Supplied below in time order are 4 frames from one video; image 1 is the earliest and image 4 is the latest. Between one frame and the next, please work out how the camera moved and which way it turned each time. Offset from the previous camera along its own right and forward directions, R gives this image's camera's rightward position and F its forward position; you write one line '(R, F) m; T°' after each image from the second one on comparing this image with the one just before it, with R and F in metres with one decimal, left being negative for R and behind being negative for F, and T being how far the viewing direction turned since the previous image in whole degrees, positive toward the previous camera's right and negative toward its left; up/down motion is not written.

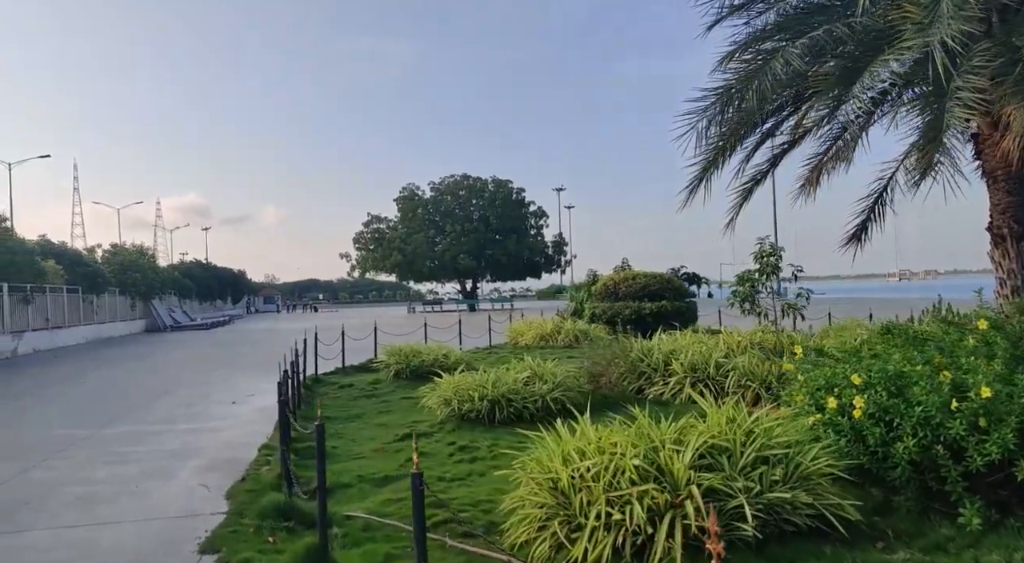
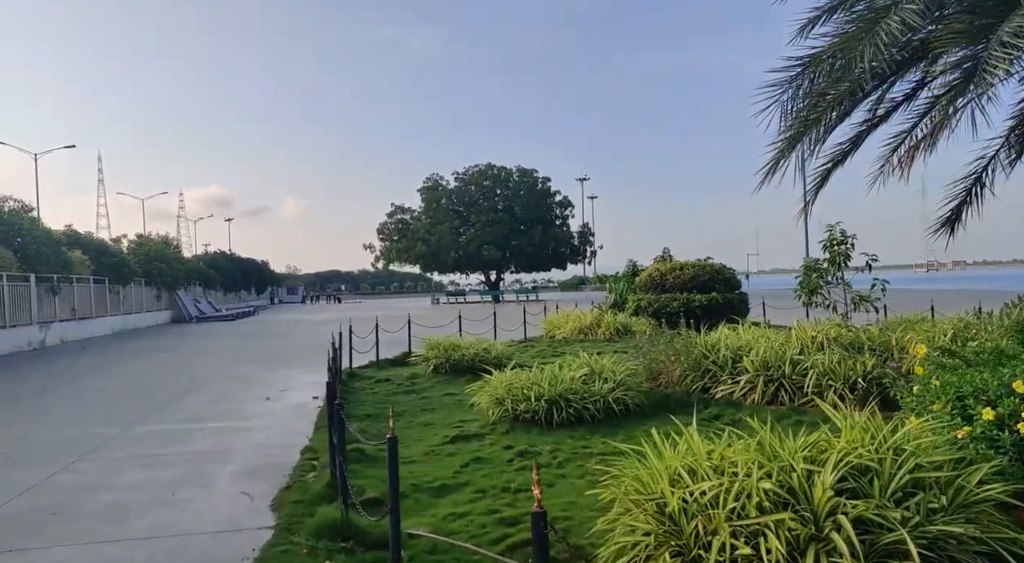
(-0.4, +0.5) m; -2°
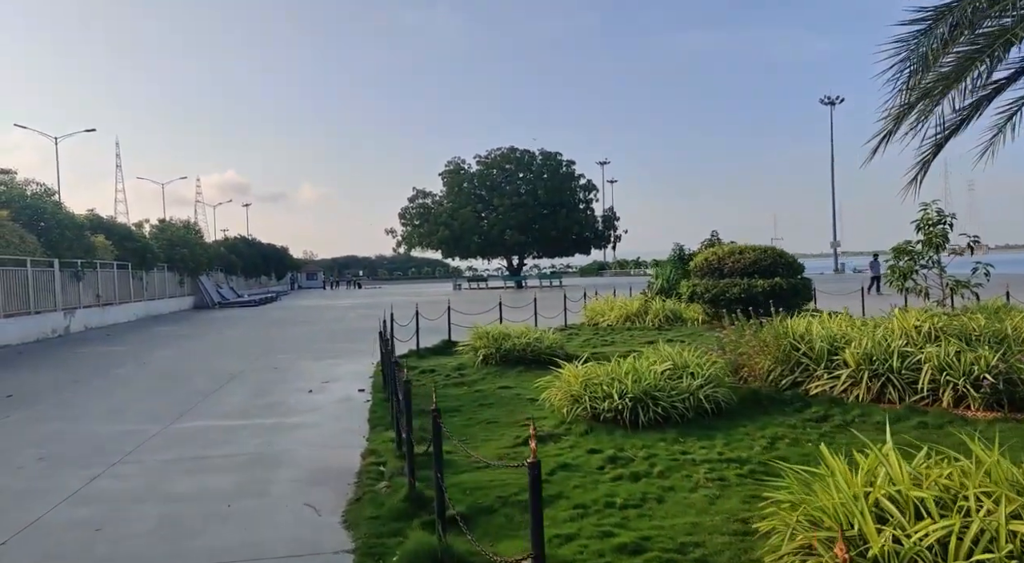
(-0.6, +0.6) m; -1°
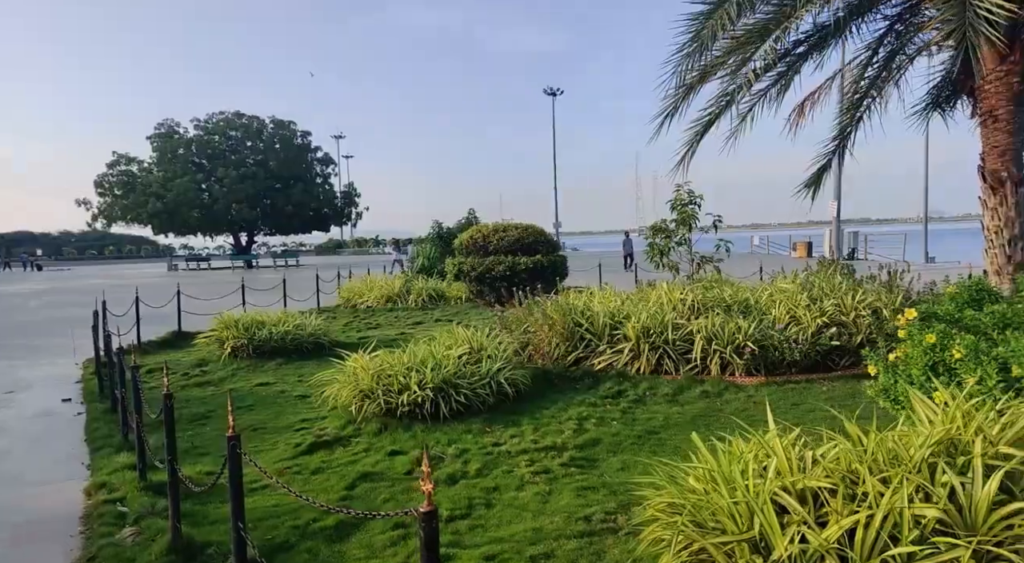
(-0.3, +0.8) m; +24°
